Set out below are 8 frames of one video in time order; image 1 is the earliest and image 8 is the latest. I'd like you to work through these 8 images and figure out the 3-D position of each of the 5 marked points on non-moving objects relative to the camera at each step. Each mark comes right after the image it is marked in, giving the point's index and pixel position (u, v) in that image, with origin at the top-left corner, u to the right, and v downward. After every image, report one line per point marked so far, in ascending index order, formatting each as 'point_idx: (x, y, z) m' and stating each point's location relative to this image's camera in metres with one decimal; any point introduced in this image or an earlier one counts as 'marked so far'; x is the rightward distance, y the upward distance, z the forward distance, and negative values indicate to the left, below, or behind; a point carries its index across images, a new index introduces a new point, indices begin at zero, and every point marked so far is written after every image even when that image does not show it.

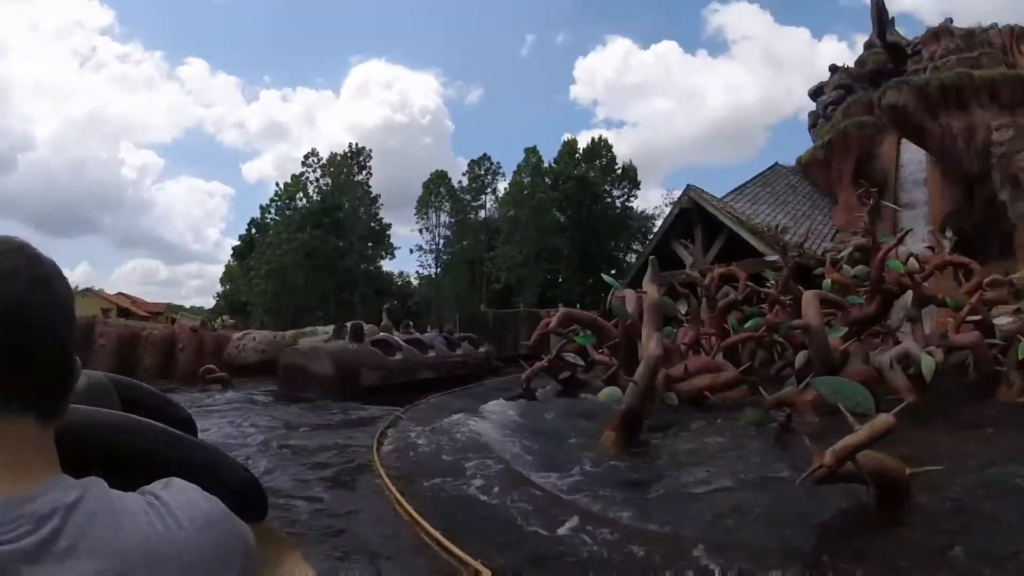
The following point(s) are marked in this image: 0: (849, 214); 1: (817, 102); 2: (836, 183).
0: (+7.7, +1.7, +16.1) m
1: (+8.2, +4.8, +18.3) m
2: (+7.7, +2.5, +16.6) m
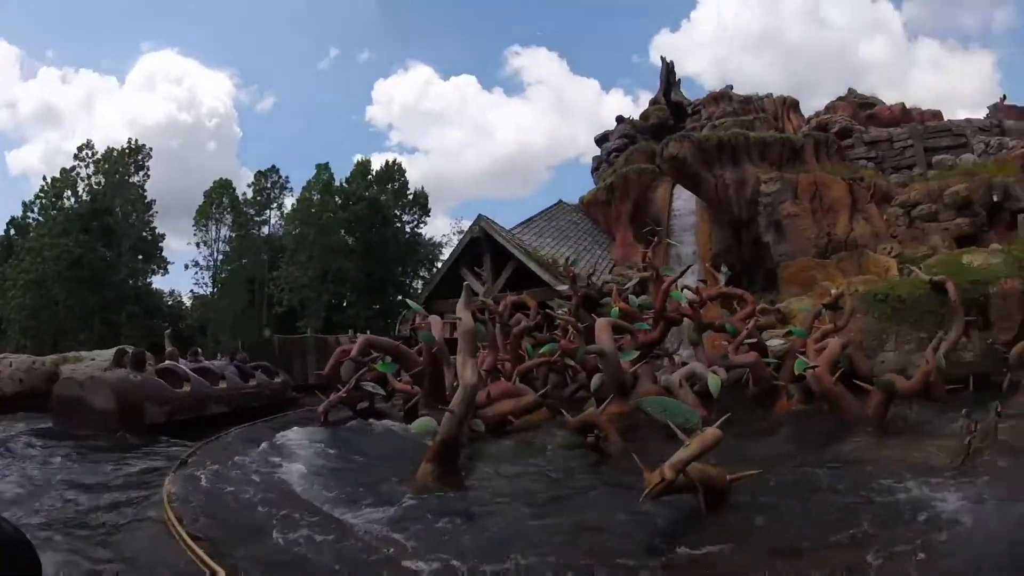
0: (+2.8, +1.0, +17.7) m
1: (+2.6, +4.0, +20.0) m
2: (+2.6, +1.7, +18.2) m
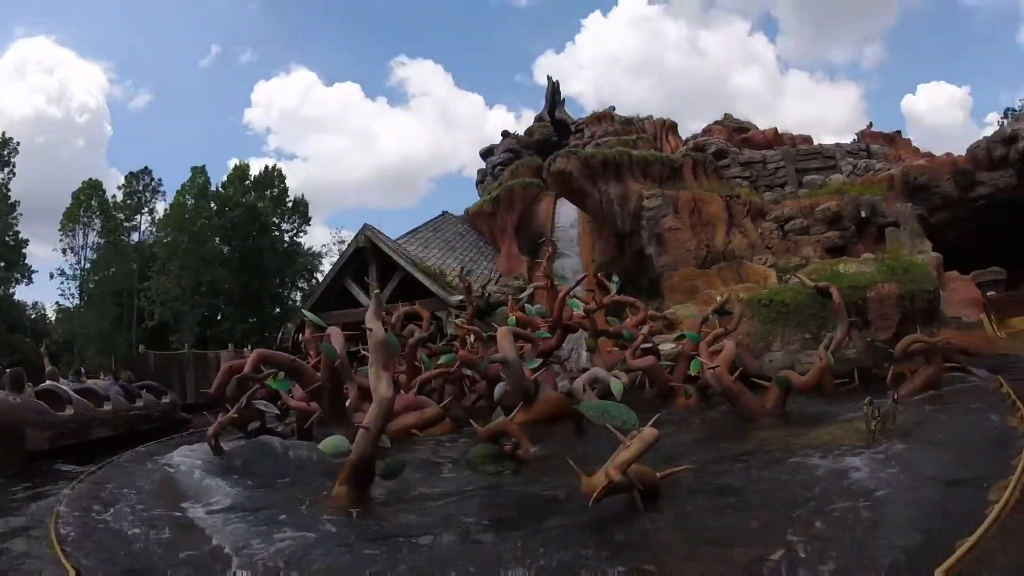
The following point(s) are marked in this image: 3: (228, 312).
0: (0.0, +0.7, +18.0) m
1: (-0.7, +3.7, +20.3) m
2: (-0.3, +1.4, +18.5) m
3: (-7.5, -0.6, +18.9) m
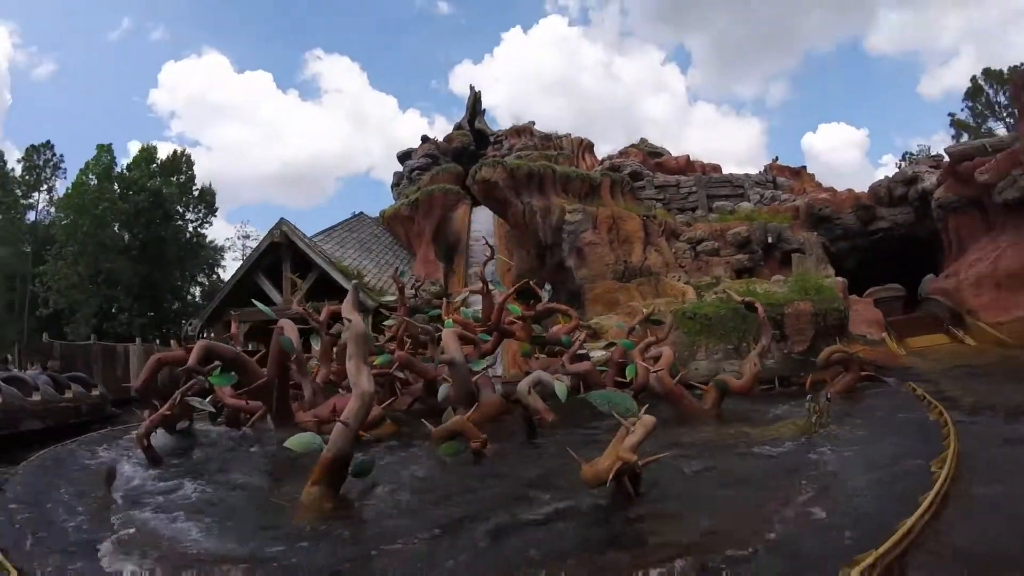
0: (-2.2, +0.6, +17.9) m
1: (-3.0, +3.6, +20.2) m
2: (-2.5, +1.3, +18.4) m
3: (-9.7, -0.4, +17.7) m
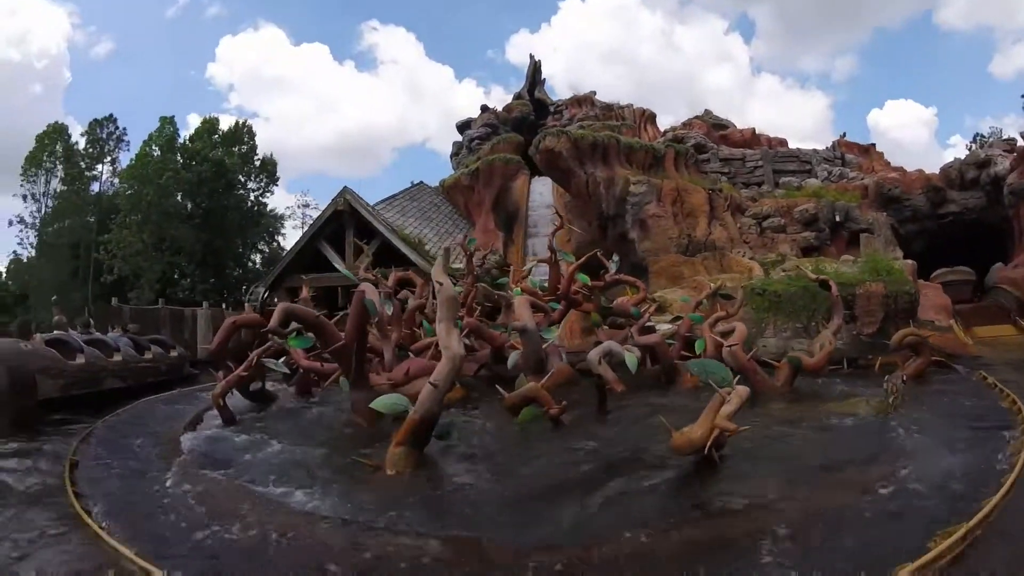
0: (-0.7, +1.3, +18.2) m
1: (-1.4, +4.4, +20.3) m
2: (-1.0, +2.1, +18.6) m
3: (-8.3, +0.5, +18.5) m
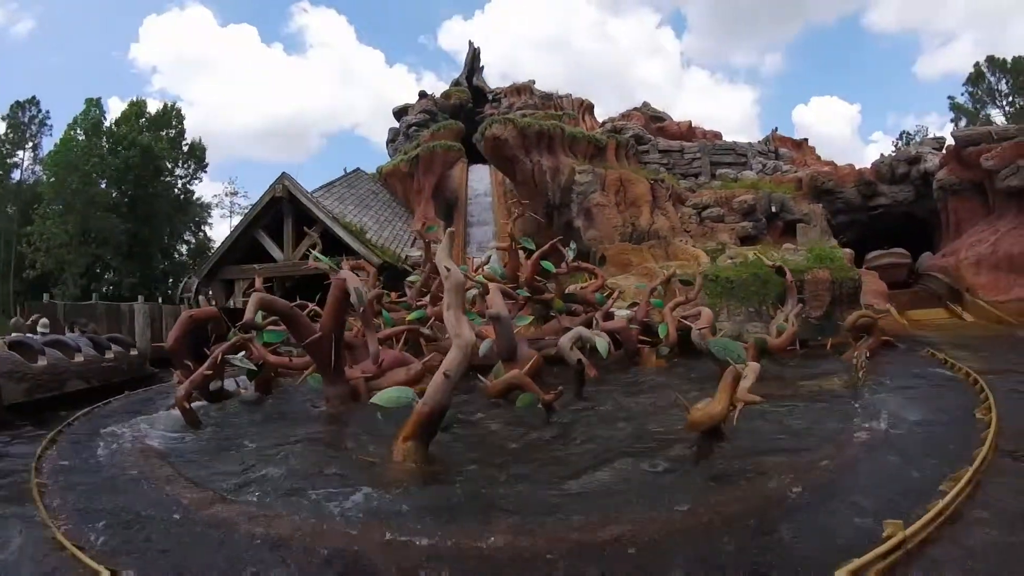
0: (-2.2, +1.6, +18.0) m
1: (-3.1, +4.7, +20.0) m
2: (-2.5, +2.3, +18.4) m
3: (-9.8, +0.7, +17.4) m
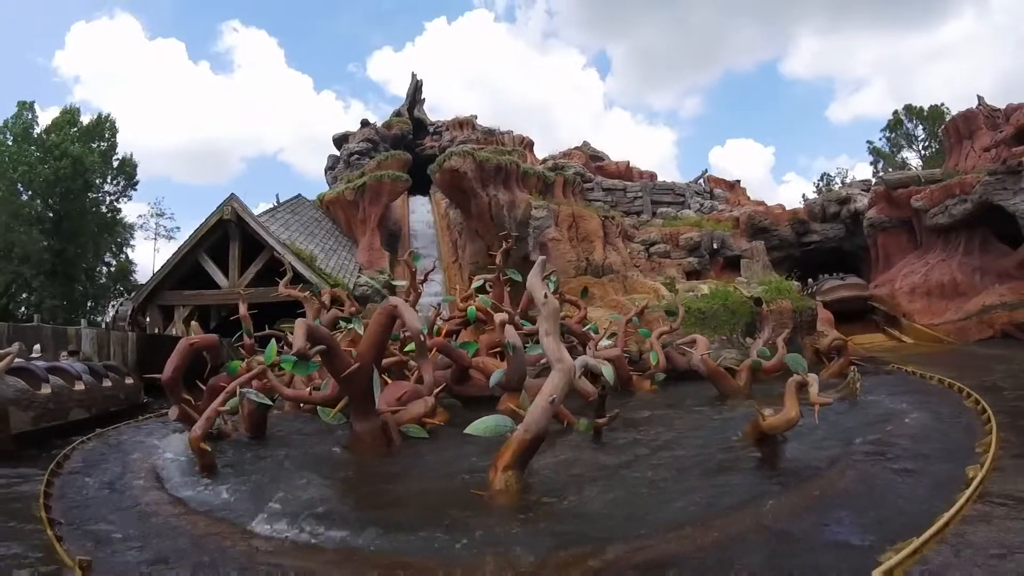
0: (-3.6, +0.9, +17.9) m
1: (-4.8, +3.9, +19.9) m
2: (-4.0, +1.6, +18.3) m
3: (-11.0, +0.1, +16.2) m
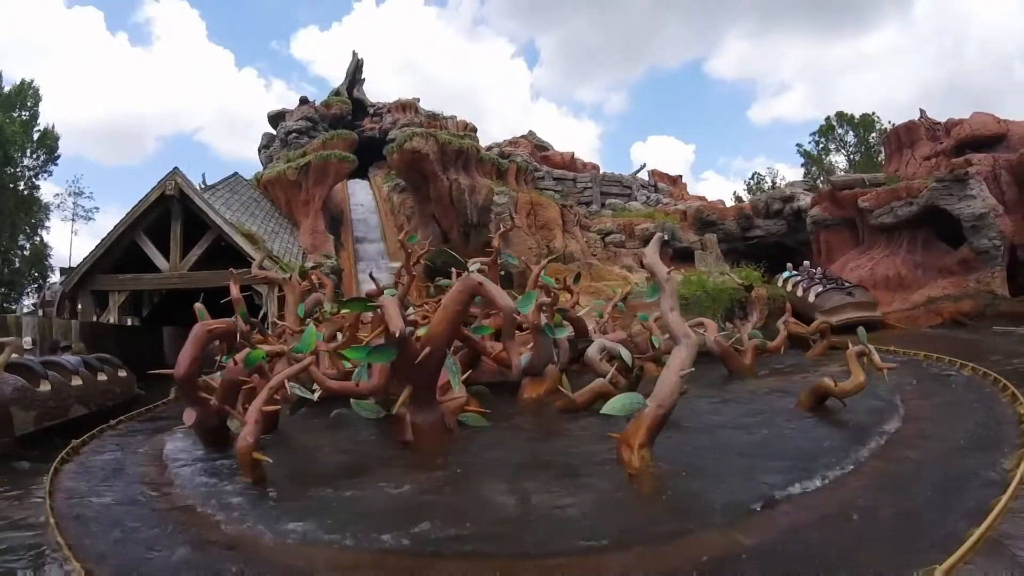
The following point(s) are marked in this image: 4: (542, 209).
0: (-4.9, +1.2, +17.4) m
1: (-6.3, +4.3, +19.2) m
2: (-5.3, +2.0, +17.7) m
3: (-11.9, +0.4, +14.6) m
4: (+0.7, +1.7, +15.2) m
